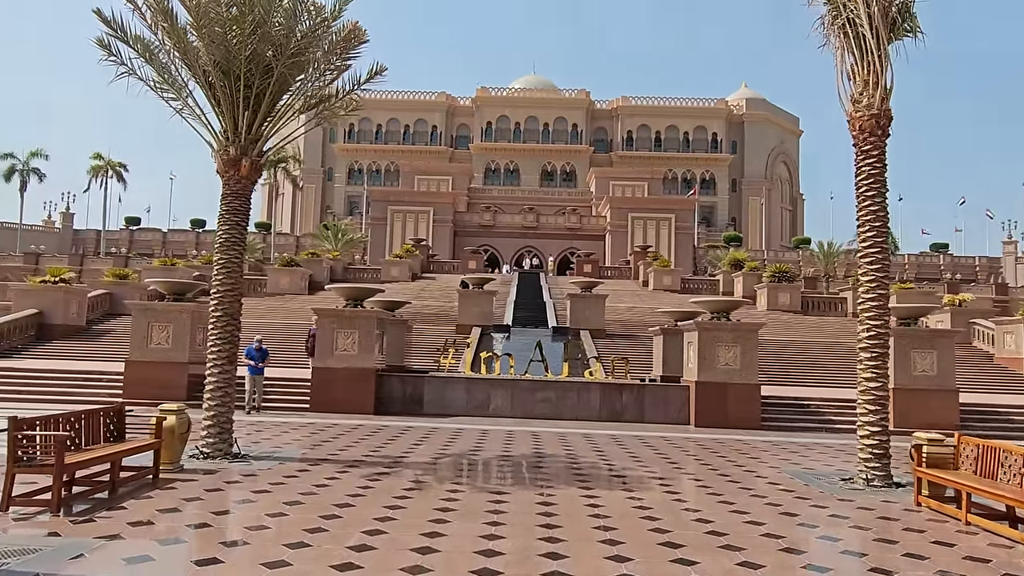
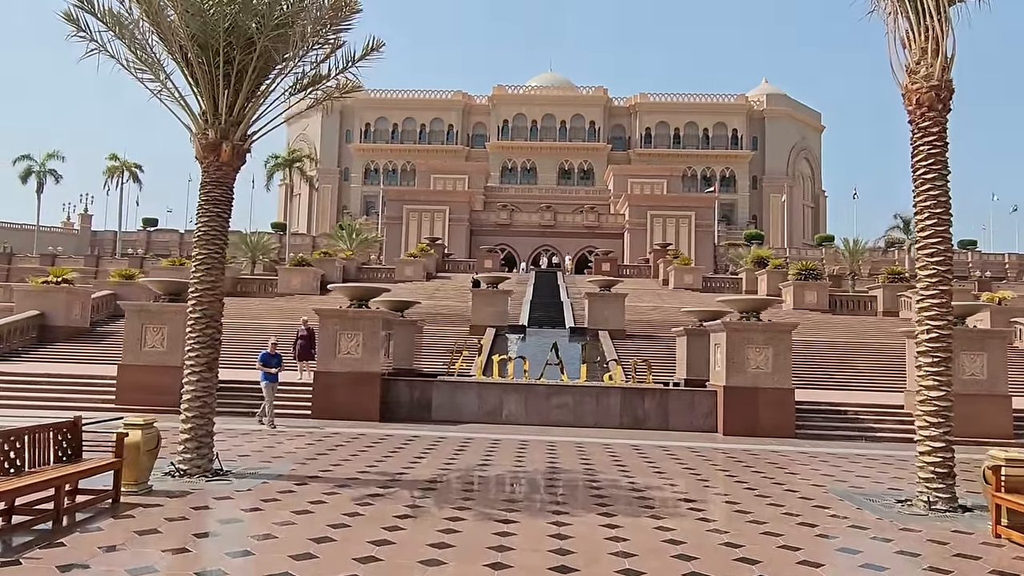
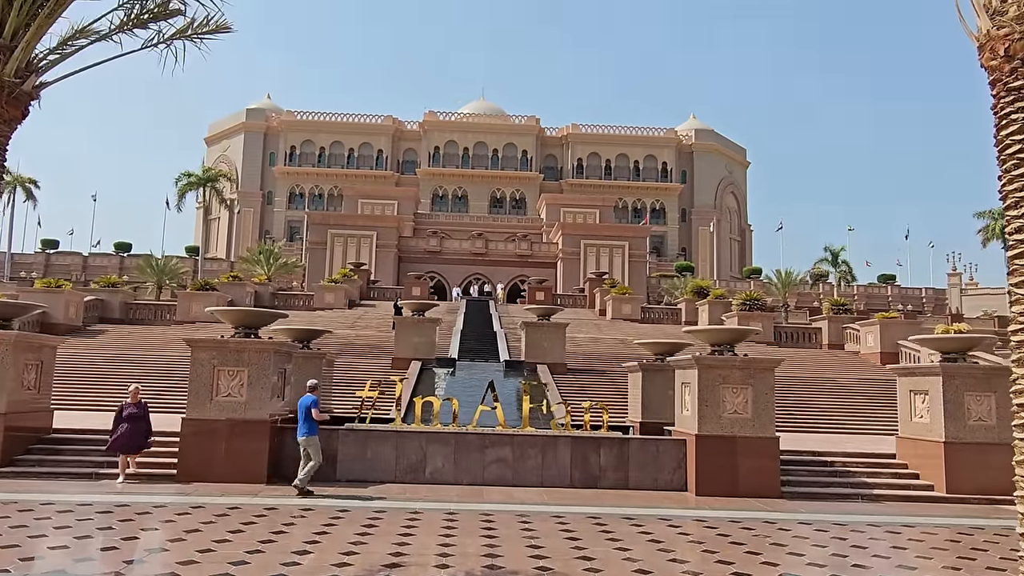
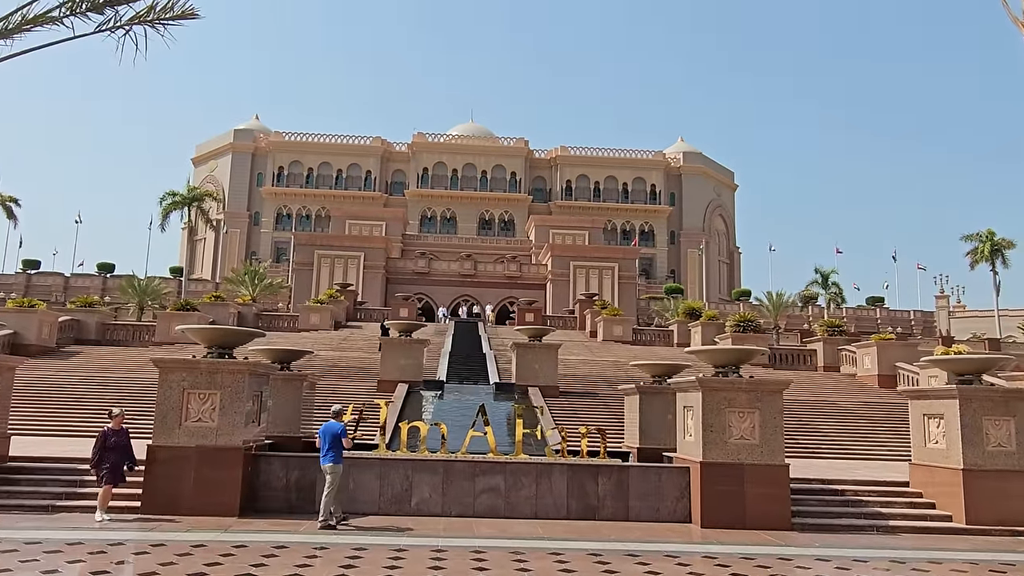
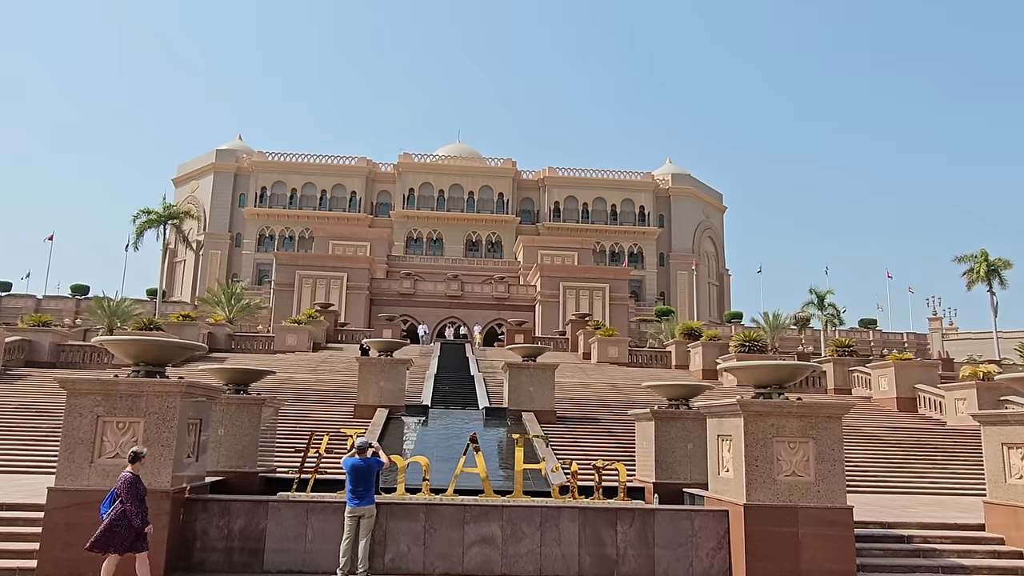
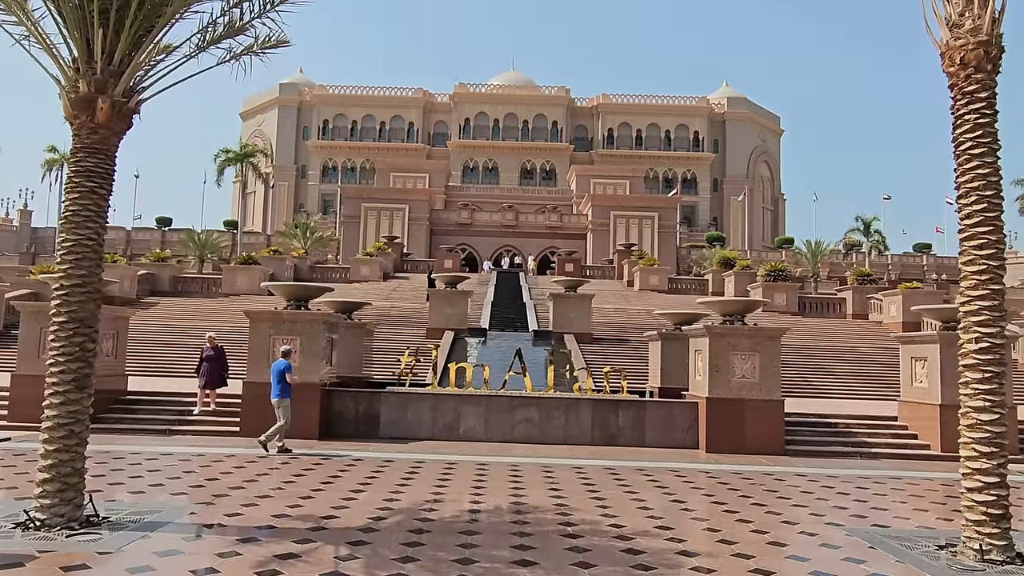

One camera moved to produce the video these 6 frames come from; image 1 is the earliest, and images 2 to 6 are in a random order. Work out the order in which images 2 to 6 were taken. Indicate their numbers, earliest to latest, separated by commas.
2, 6, 3, 4, 5
